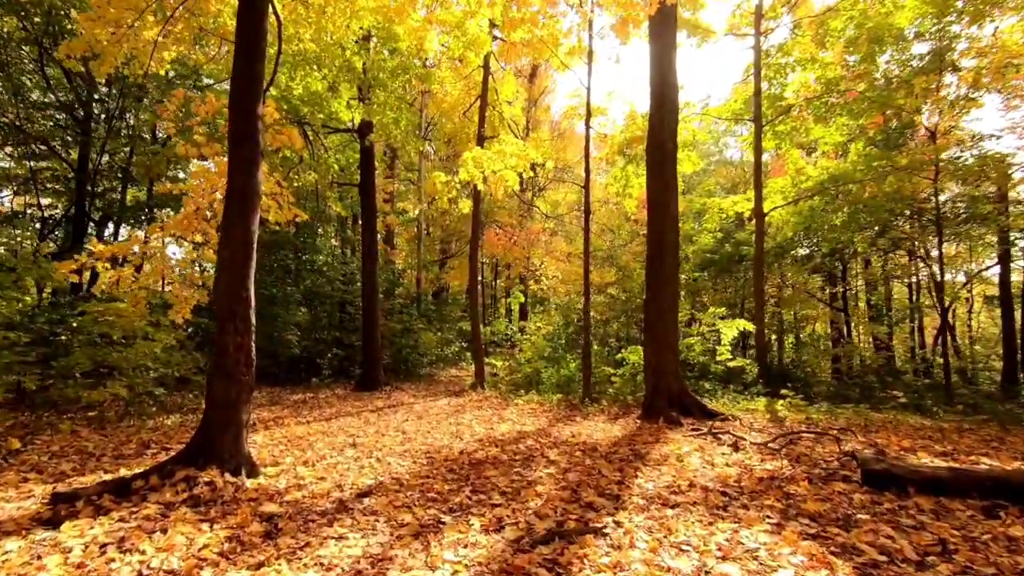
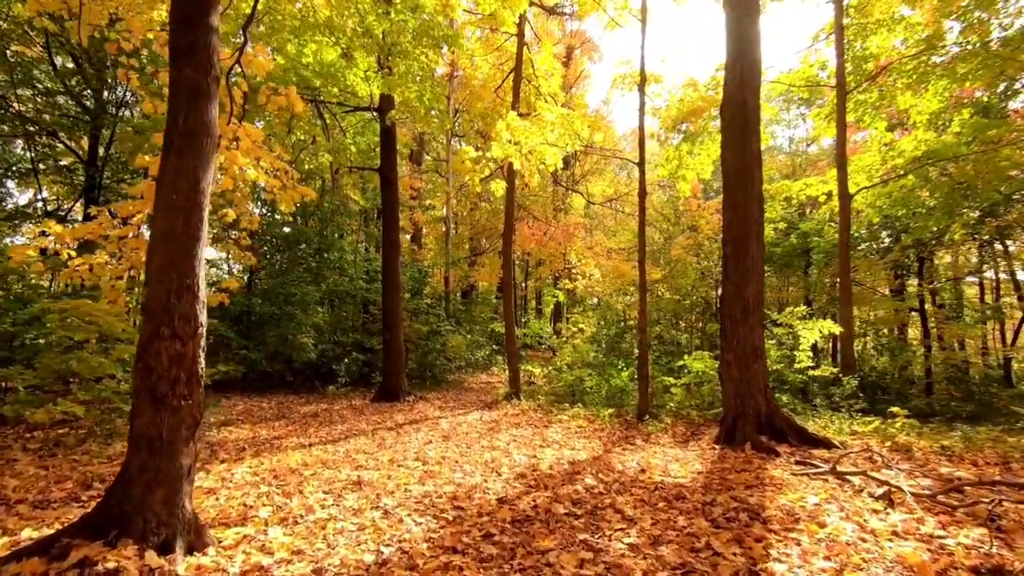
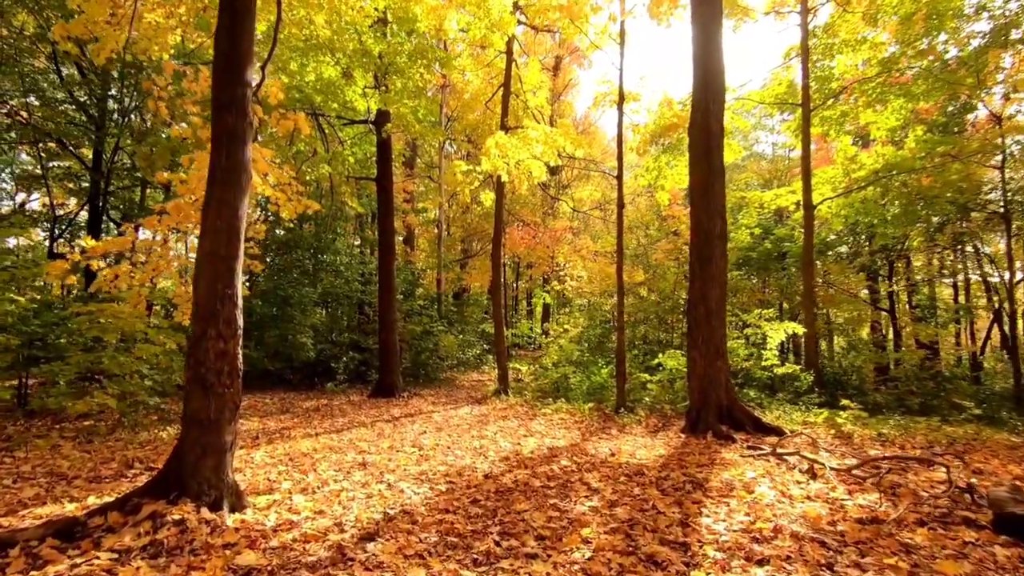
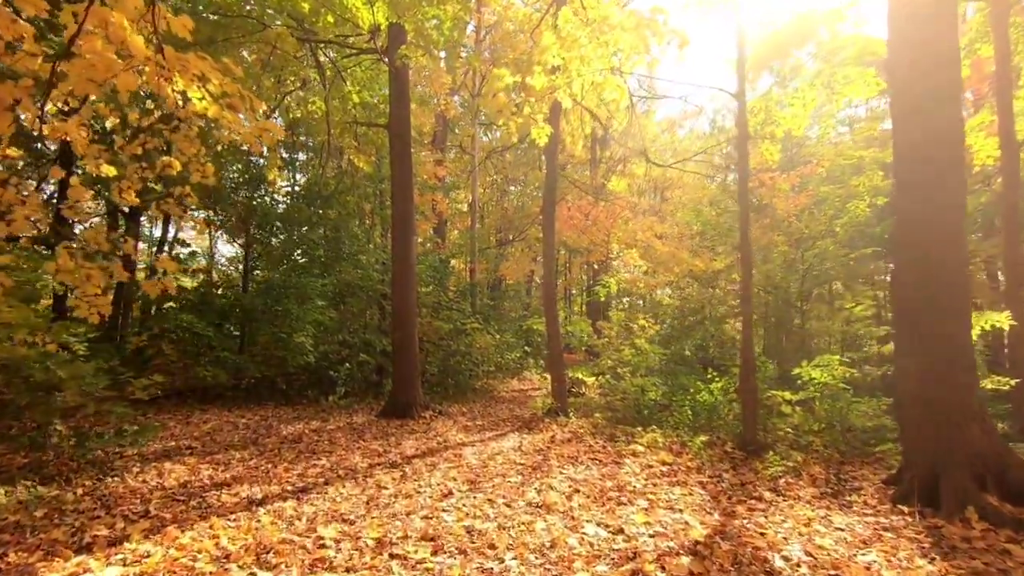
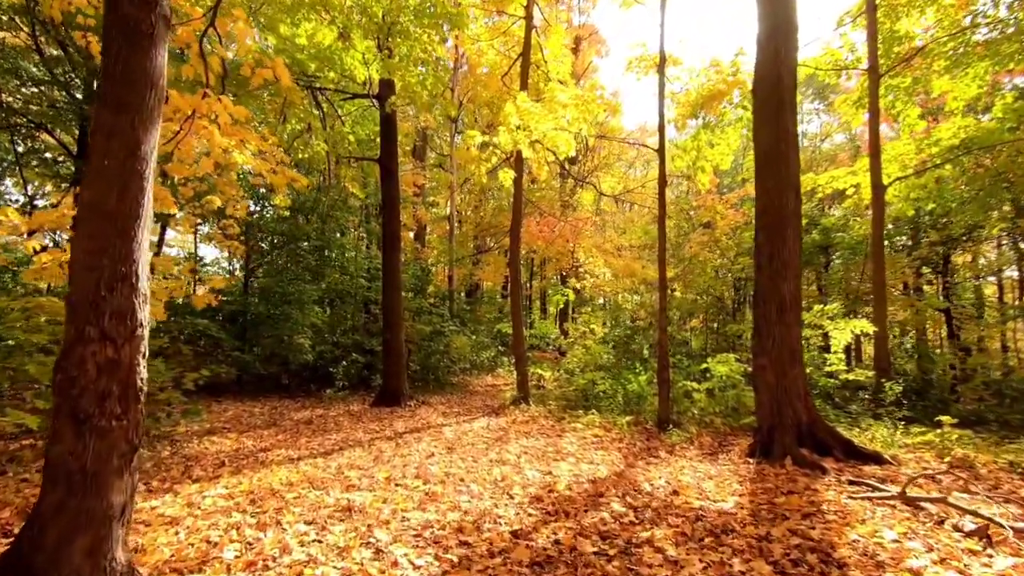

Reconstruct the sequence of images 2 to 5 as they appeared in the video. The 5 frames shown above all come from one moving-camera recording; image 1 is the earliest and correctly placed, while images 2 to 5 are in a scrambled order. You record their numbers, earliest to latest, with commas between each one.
3, 2, 5, 4
